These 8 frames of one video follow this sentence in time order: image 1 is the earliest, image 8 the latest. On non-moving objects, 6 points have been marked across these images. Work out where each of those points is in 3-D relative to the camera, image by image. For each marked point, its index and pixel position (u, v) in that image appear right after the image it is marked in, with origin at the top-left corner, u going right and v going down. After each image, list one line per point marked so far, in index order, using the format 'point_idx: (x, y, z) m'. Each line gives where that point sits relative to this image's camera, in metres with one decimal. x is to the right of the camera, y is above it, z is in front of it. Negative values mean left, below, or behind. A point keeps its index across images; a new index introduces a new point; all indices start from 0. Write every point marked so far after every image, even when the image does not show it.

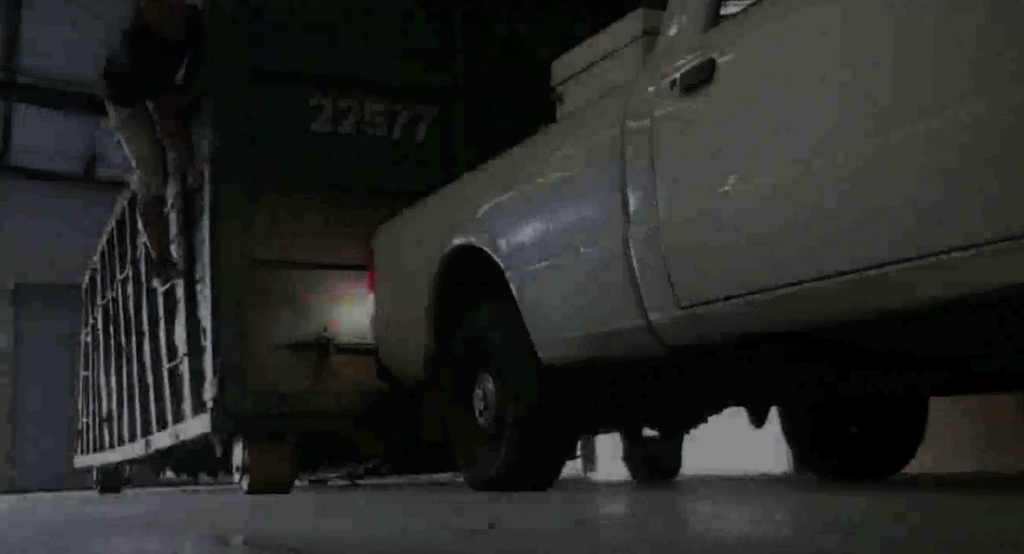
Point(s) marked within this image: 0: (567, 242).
0: (+0.2, +0.1, +3.5) m
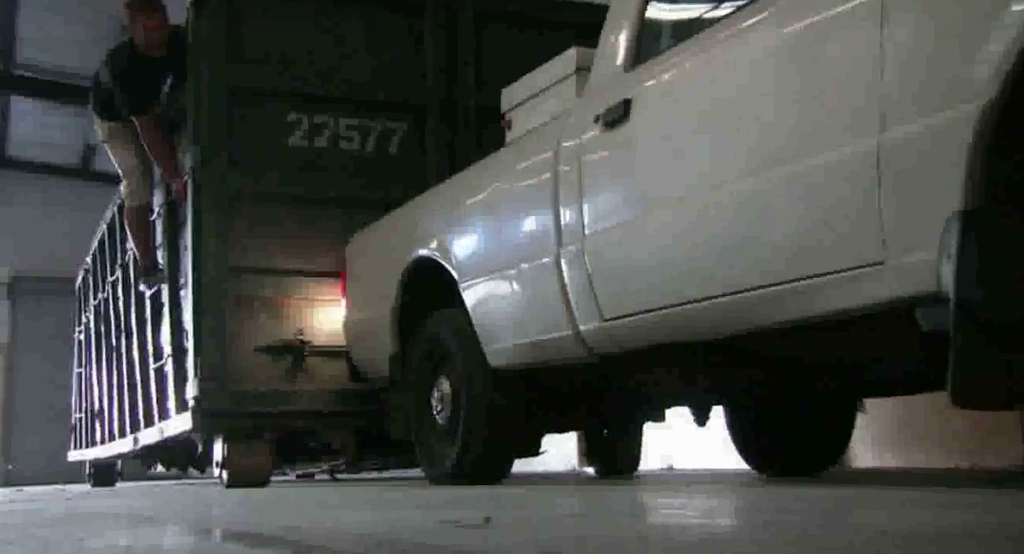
0: (0.0, +0.1, +3.8) m
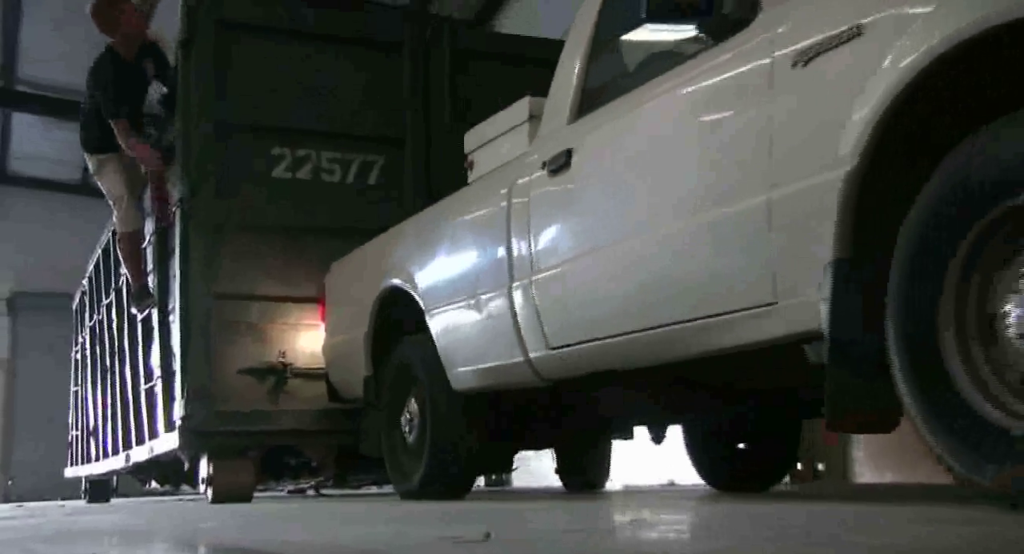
0: (-0.2, -0.1, +4.1) m
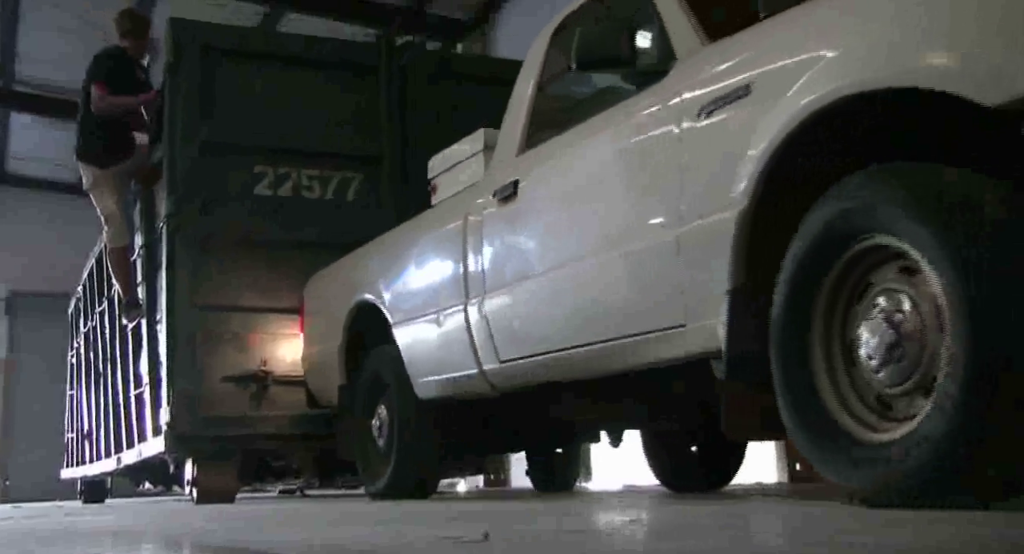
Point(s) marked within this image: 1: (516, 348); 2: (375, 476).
0: (-0.4, -0.1, +4.4) m
1: (0.0, -0.3, +3.8) m
2: (-0.7, -1.0, +5.0) m
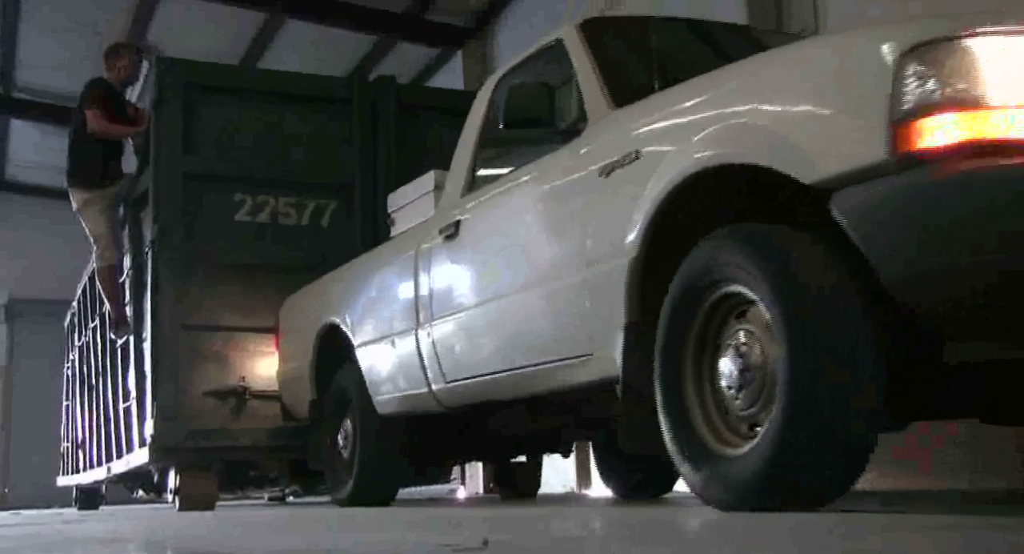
0: (-0.6, -0.3, +4.8) m
1: (-0.2, -0.4, +4.2) m
2: (-1.0, -1.2, +5.4) m
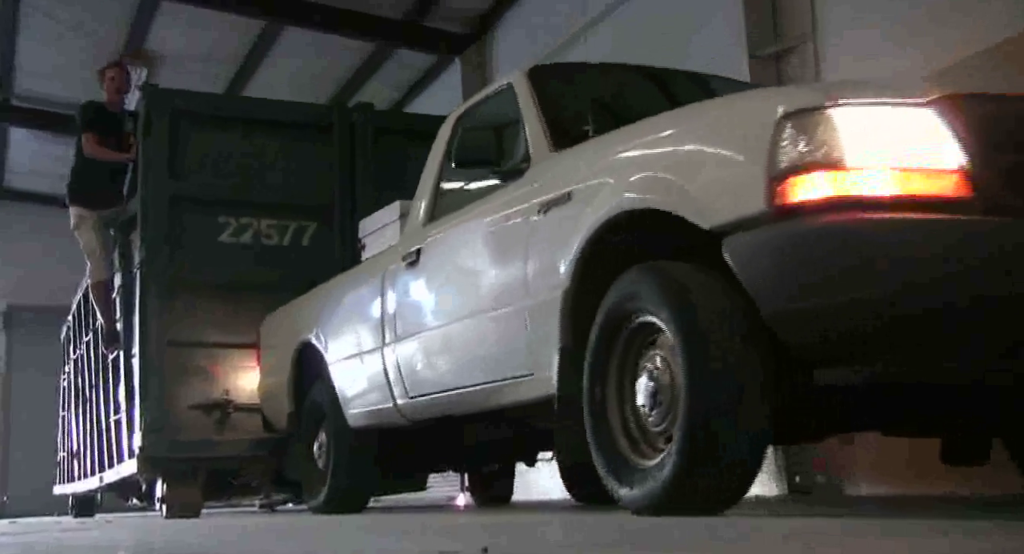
0: (-0.8, -0.4, +5.2) m
1: (-0.4, -0.5, +4.6) m
2: (-1.2, -1.3, +5.7) m
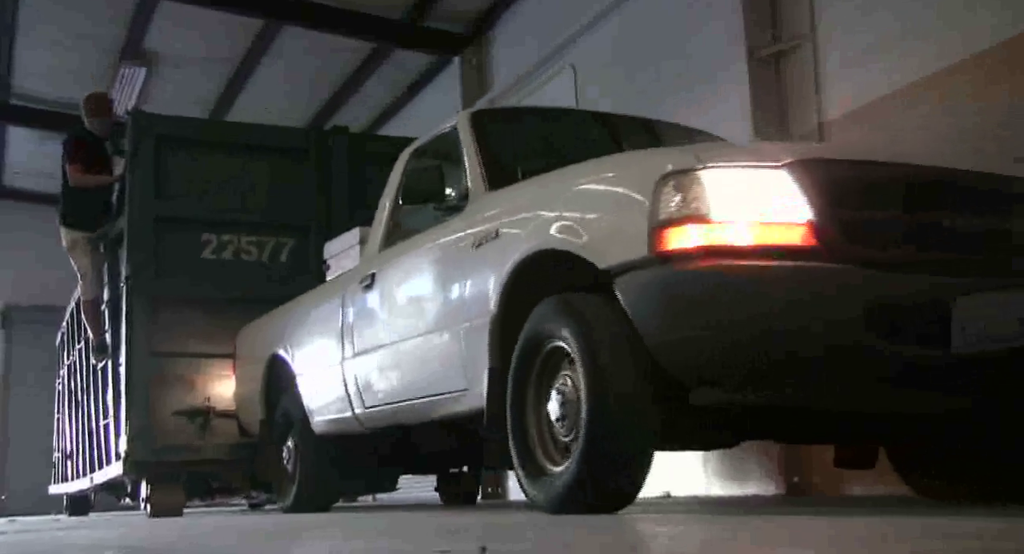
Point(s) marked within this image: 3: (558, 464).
0: (-1.1, -0.5, +5.6) m
1: (-0.7, -0.6, +5.0) m
2: (-1.4, -1.4, +6.2) m
3: (+0.2, -0.7, +3.6) m
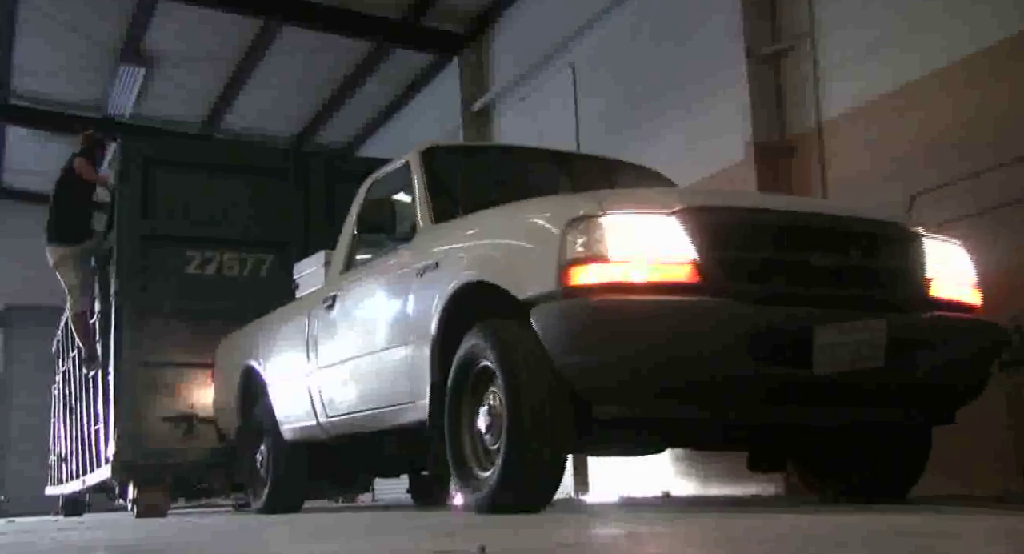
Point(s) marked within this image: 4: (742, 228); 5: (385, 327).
0: (-1.4, -0.6, +6.1) m
1: (-1.0, -0.7, +5.5) m
2: (-1.7, -1.5, +6.6) m
3: (-0.1, -0.8, +4.1) m
4: (+0.9, +0.2, +3.6) m
5: (-0.6, -0.2, +4.9) m
